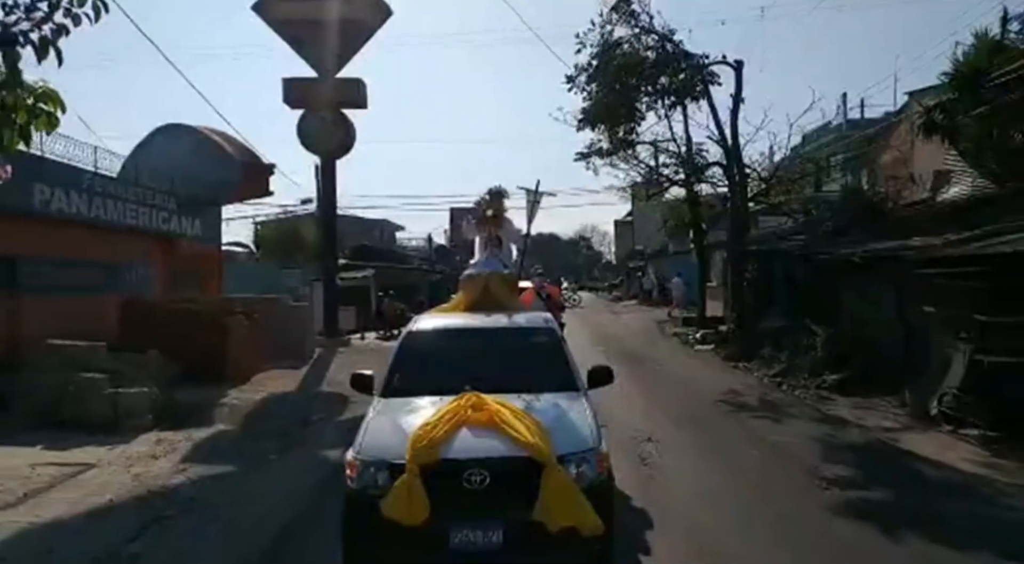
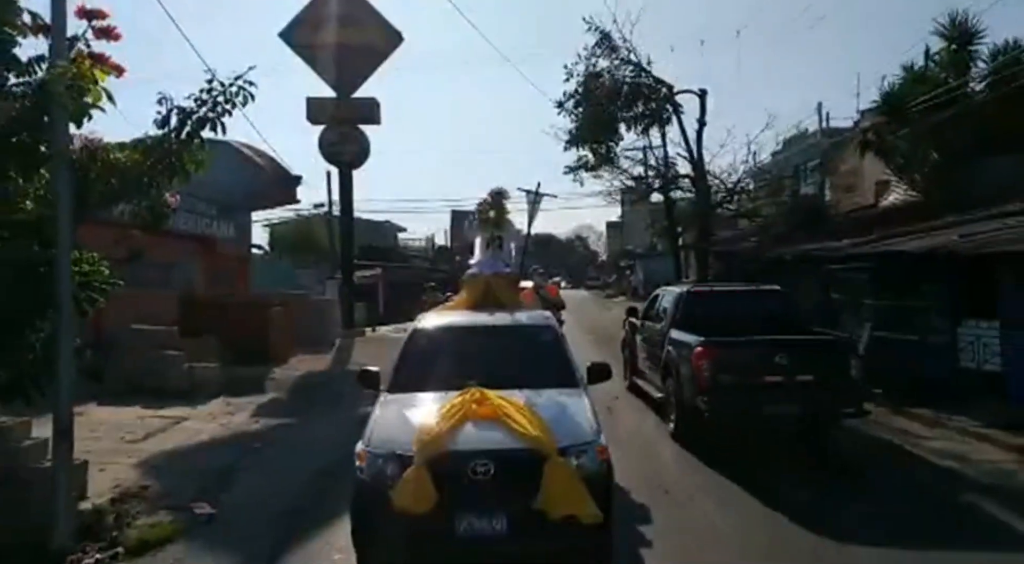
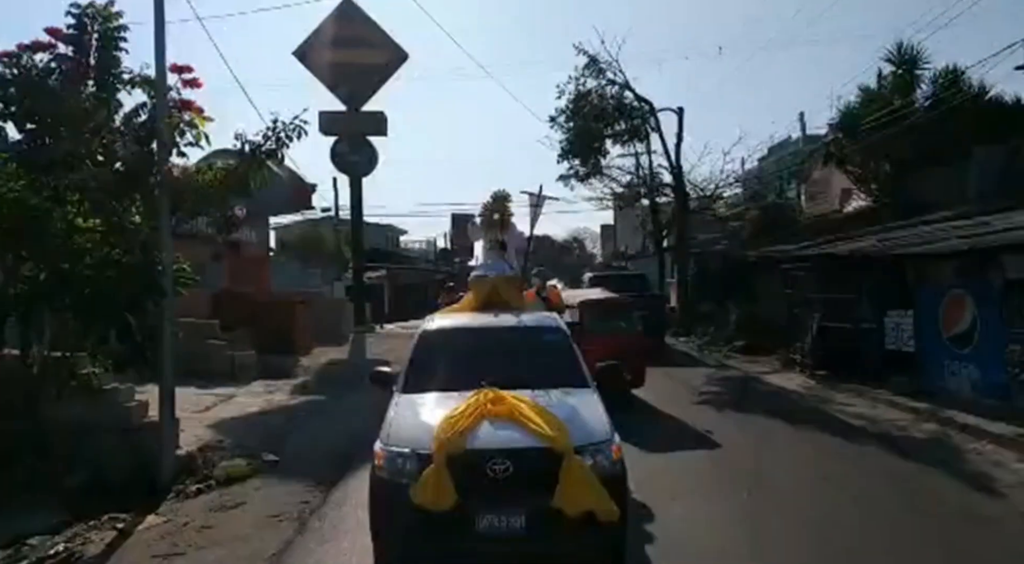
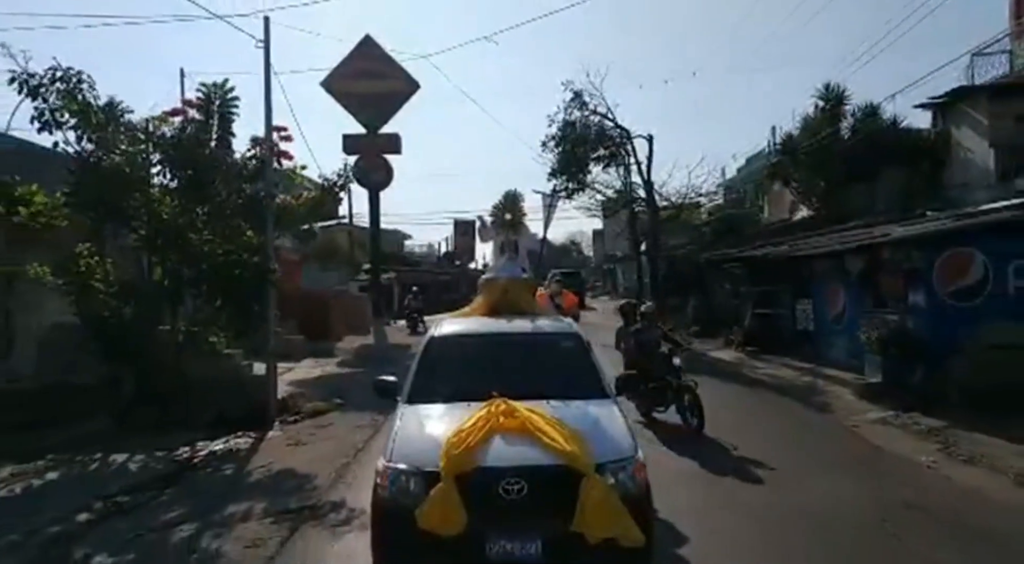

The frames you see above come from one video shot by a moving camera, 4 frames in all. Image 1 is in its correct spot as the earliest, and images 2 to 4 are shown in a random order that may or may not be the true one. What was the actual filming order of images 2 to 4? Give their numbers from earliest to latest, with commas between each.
2, 3, 4
